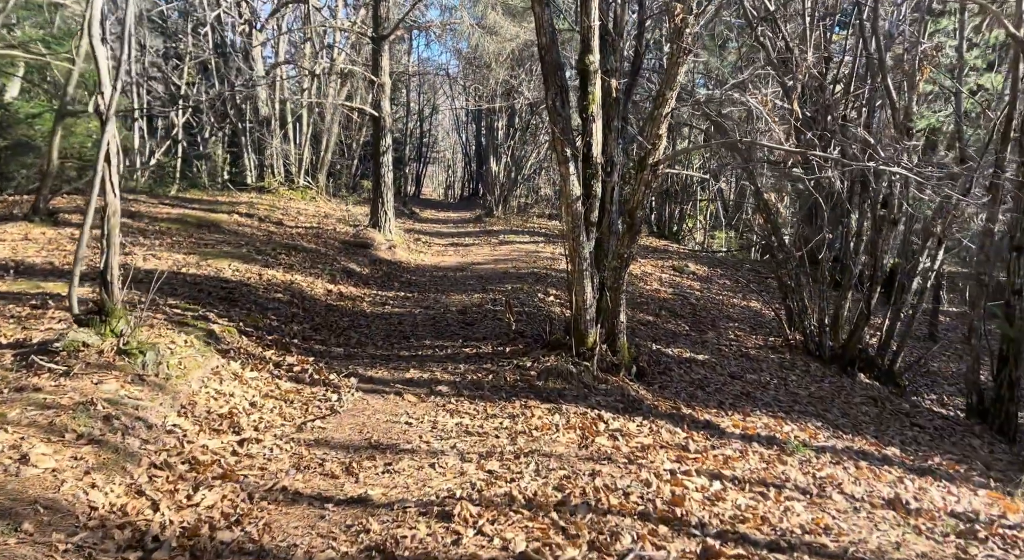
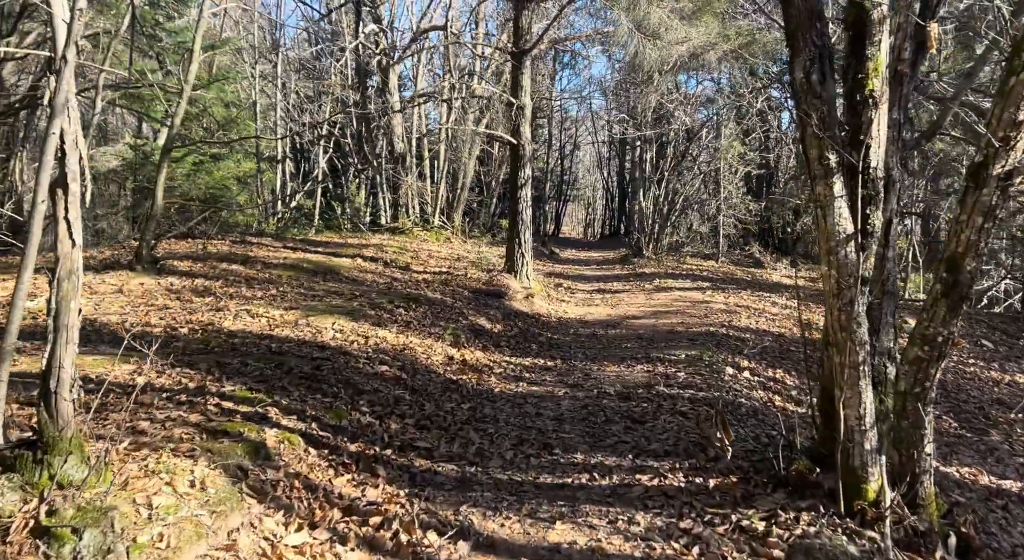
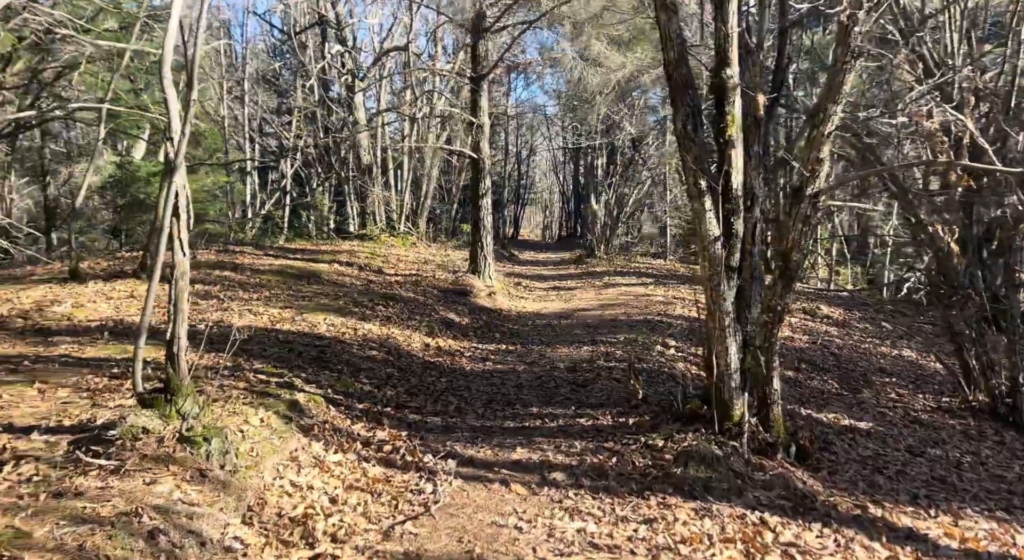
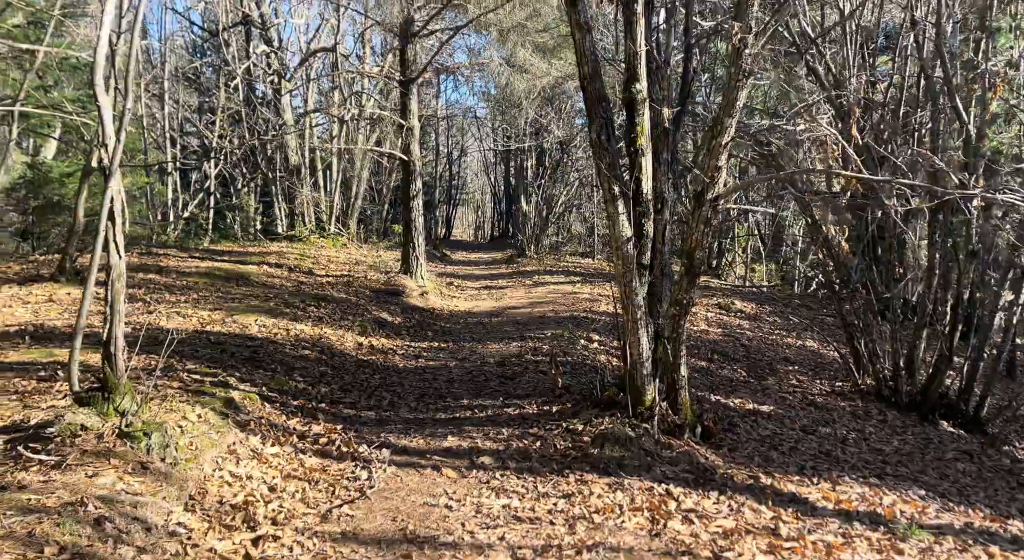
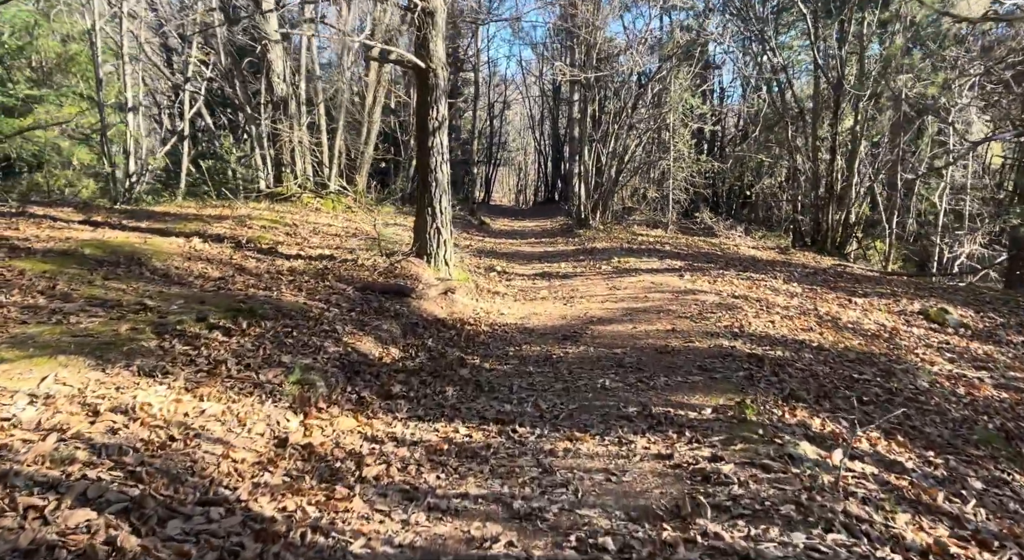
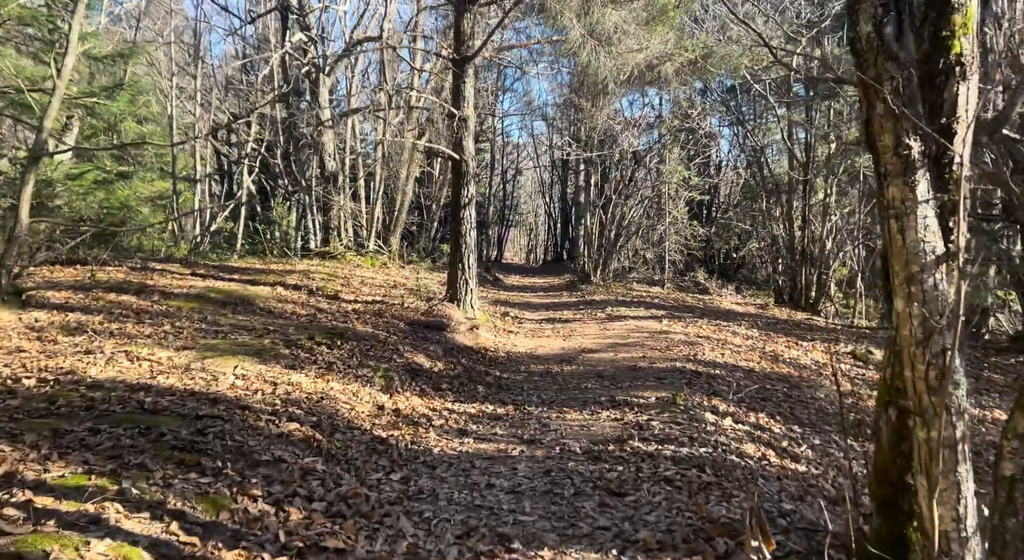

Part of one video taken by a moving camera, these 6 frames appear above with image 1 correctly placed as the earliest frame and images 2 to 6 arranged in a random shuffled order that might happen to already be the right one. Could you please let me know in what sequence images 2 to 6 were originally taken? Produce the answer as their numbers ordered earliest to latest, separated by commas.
4, 3, 2, 6, 5
